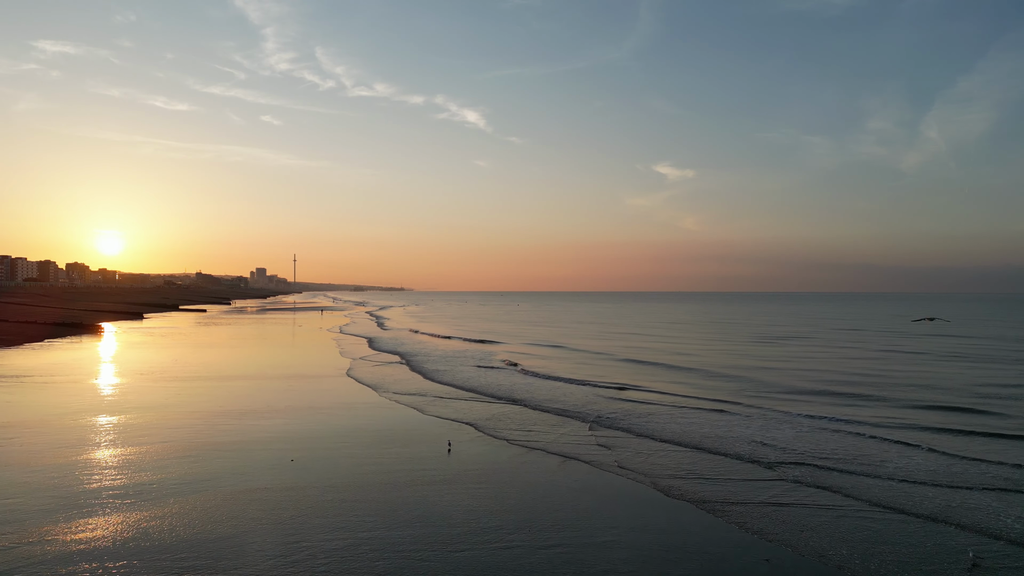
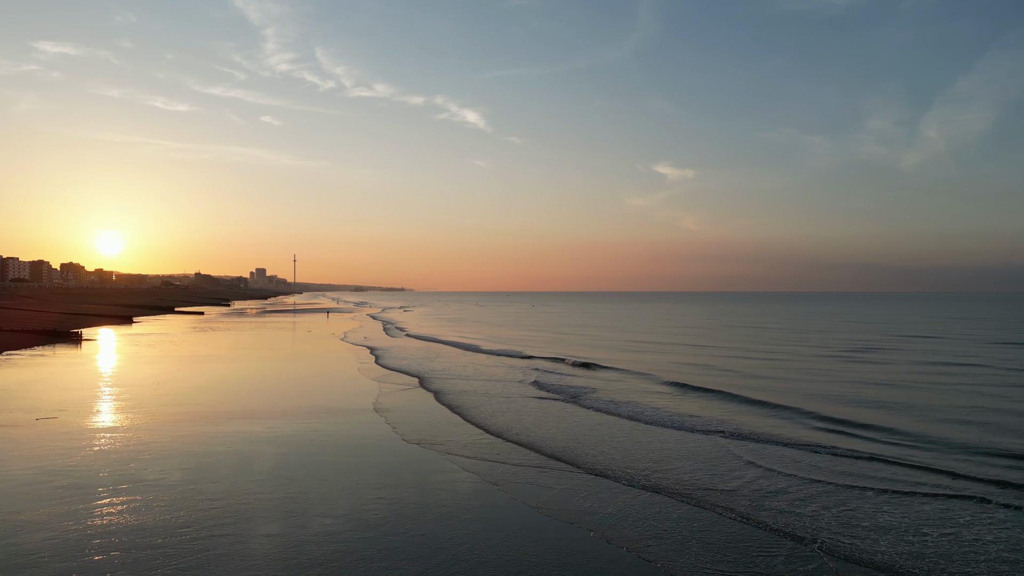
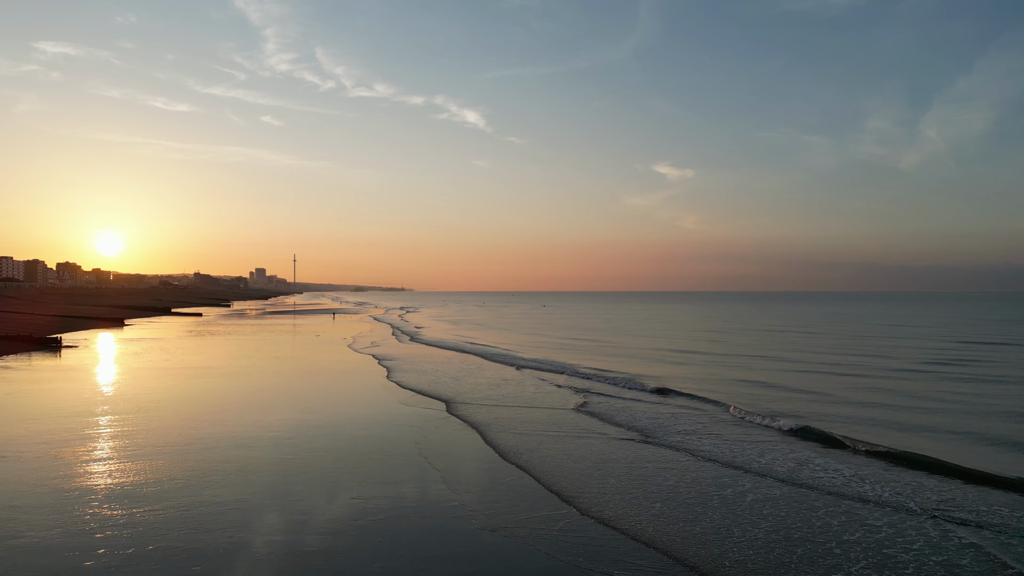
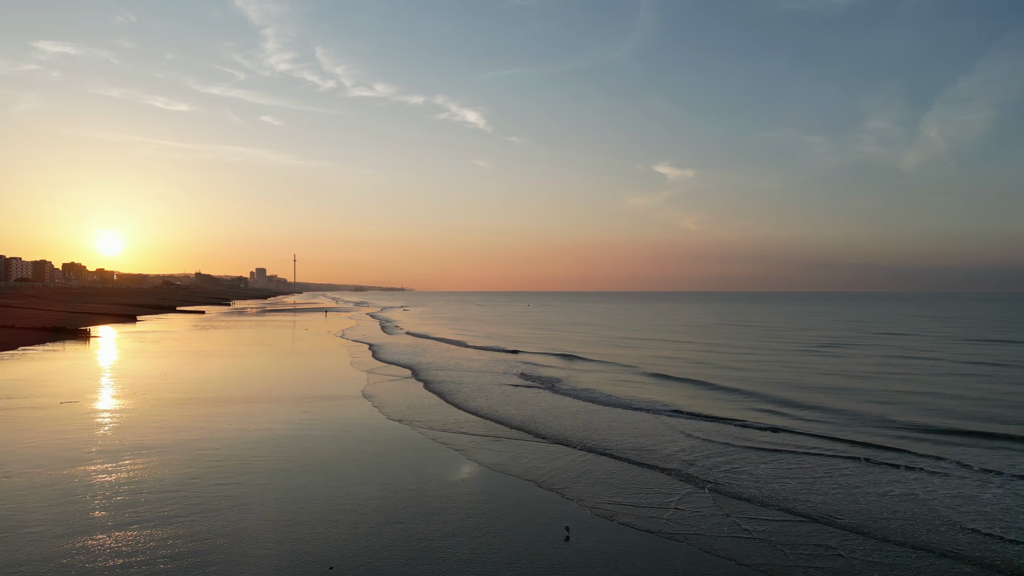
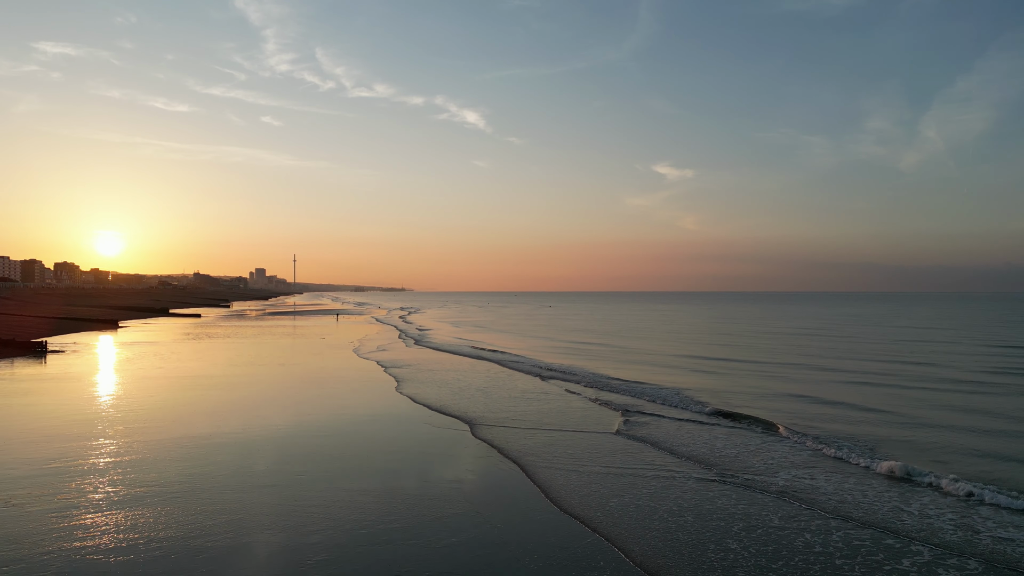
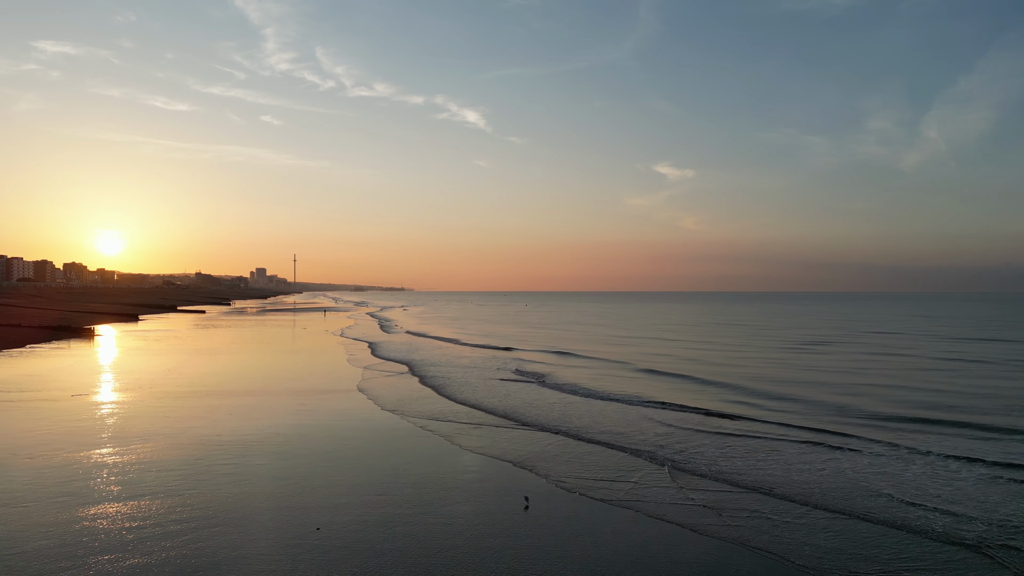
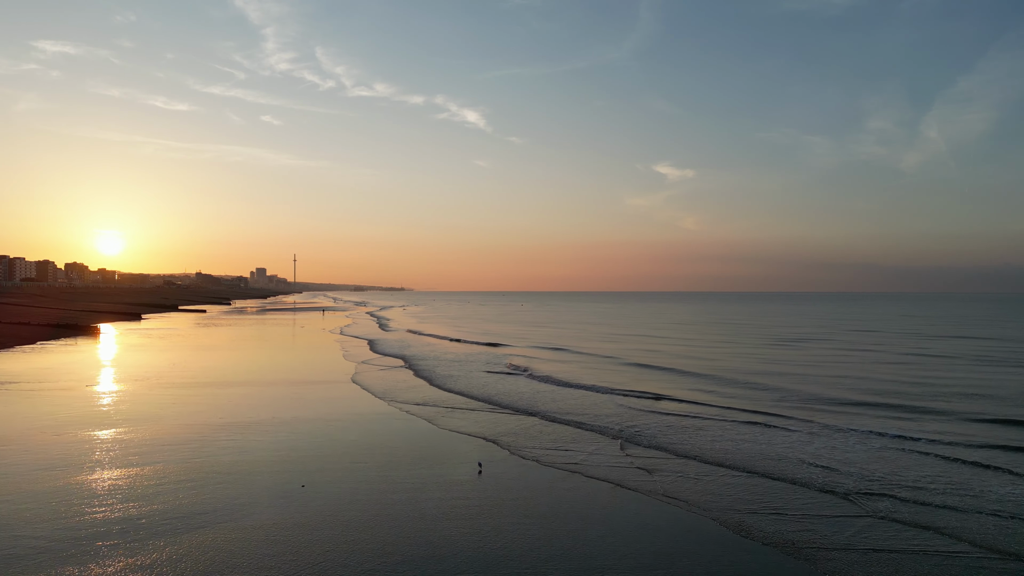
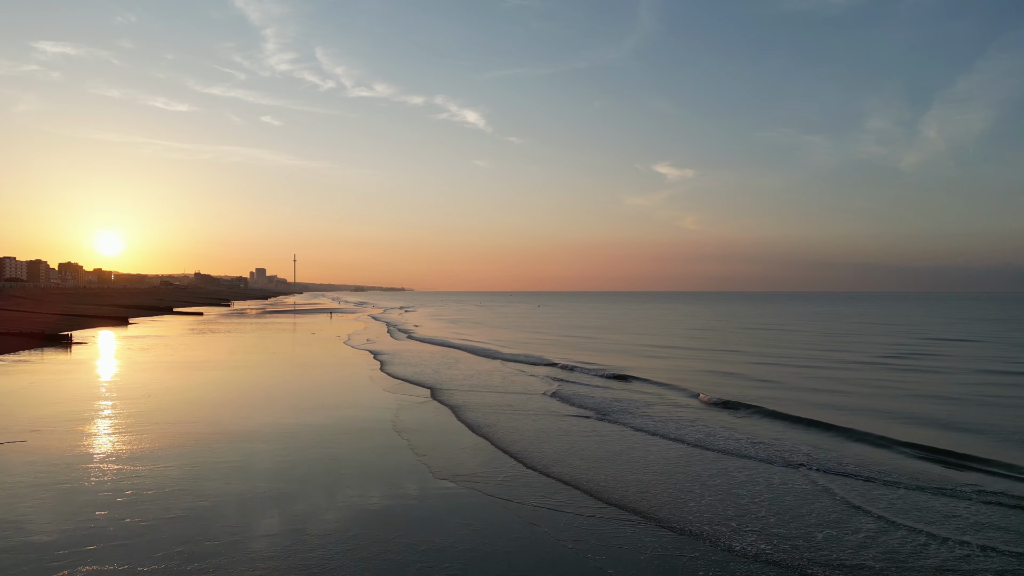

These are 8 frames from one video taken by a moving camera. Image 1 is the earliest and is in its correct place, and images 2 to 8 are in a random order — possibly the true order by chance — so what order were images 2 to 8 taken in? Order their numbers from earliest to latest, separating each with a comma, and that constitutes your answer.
7, 6, 4, 2, 8, 3, 5
